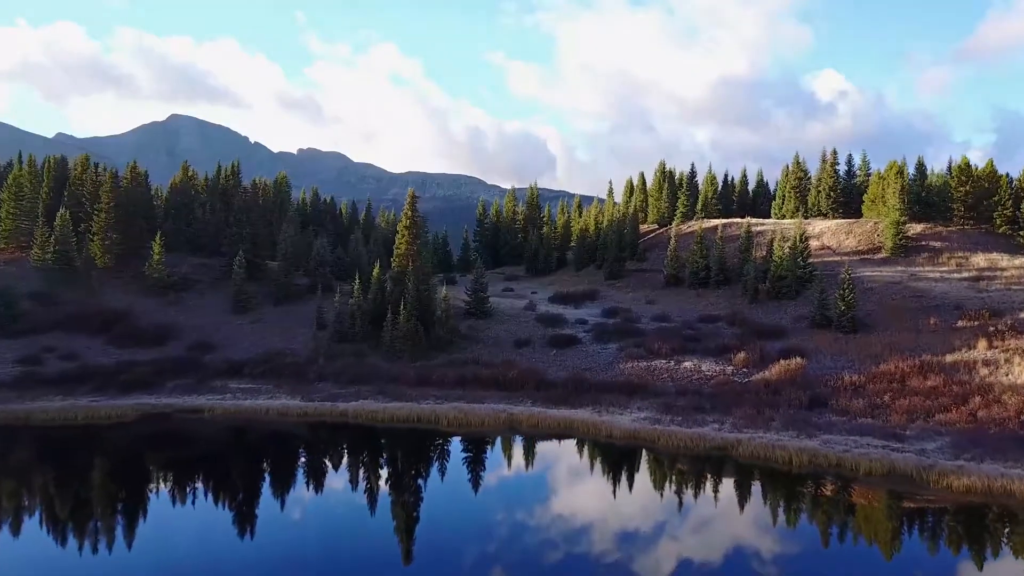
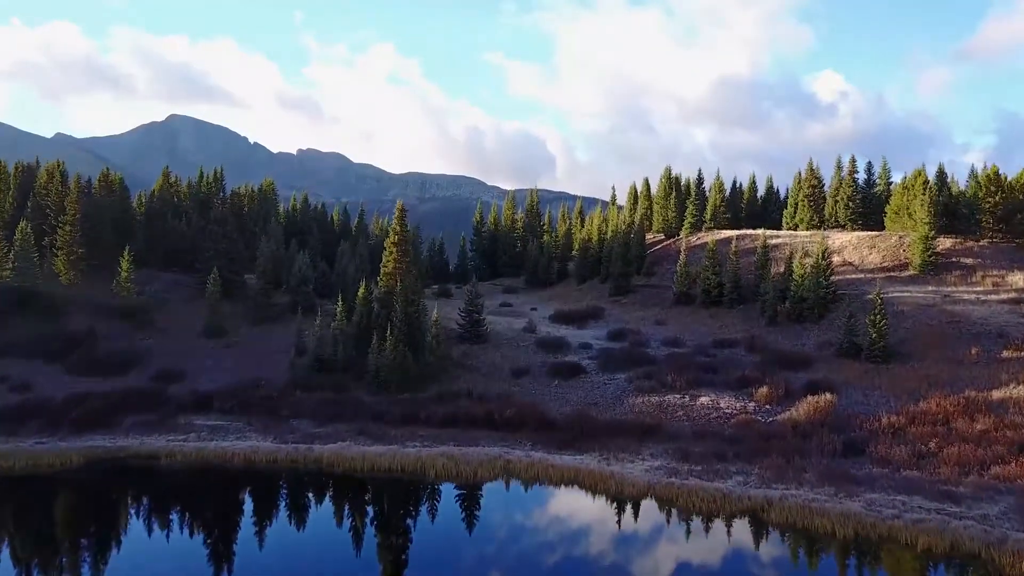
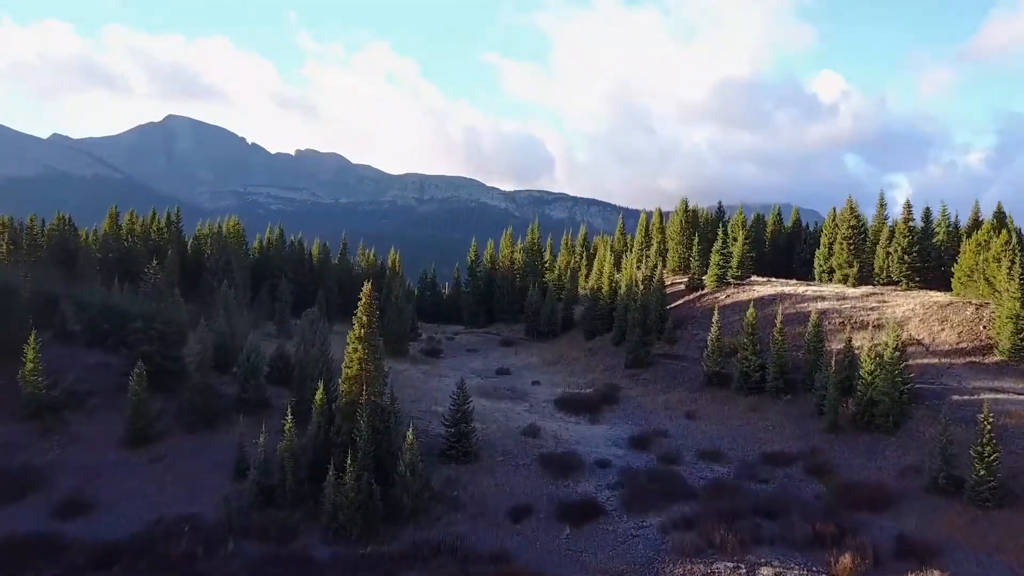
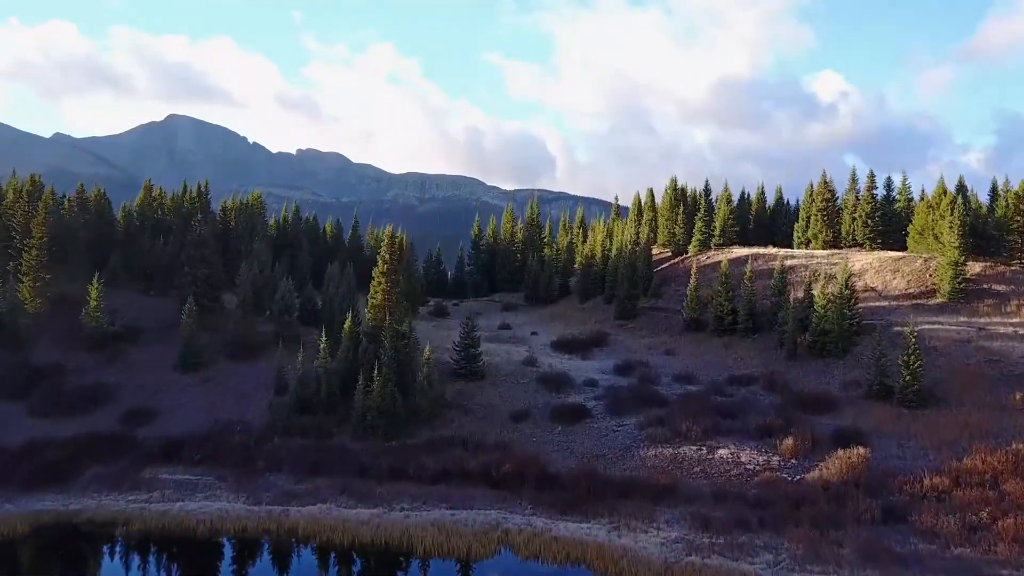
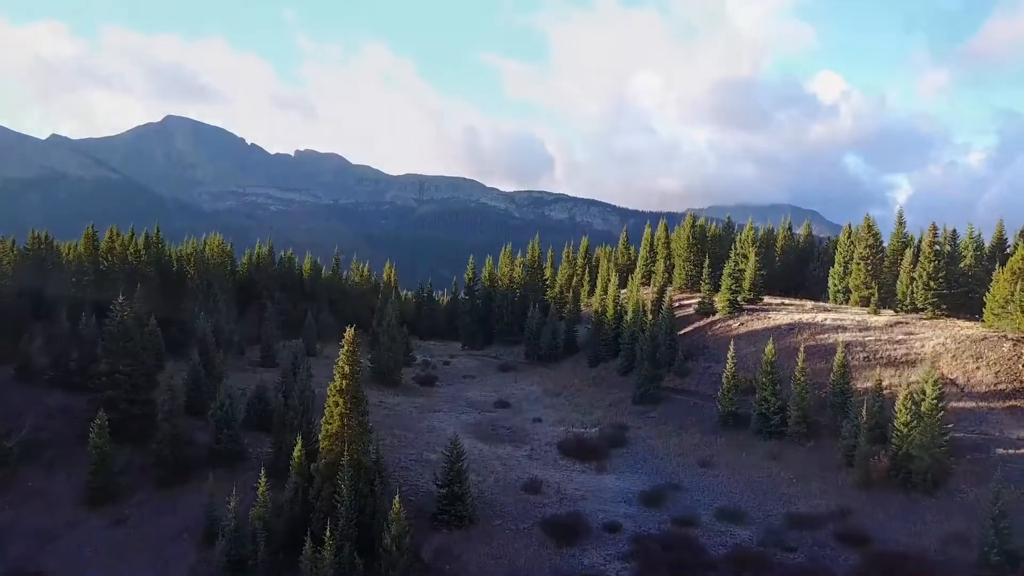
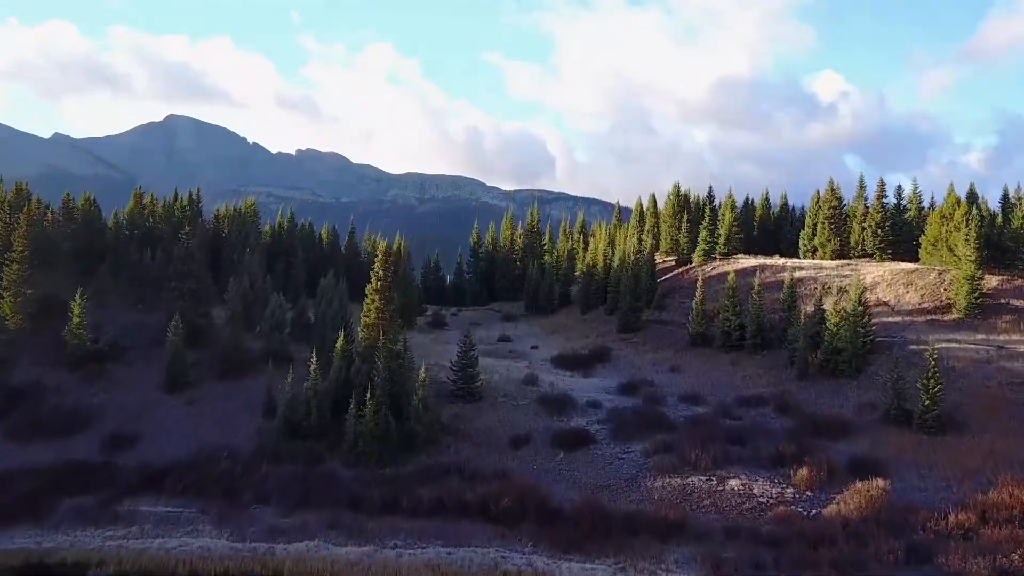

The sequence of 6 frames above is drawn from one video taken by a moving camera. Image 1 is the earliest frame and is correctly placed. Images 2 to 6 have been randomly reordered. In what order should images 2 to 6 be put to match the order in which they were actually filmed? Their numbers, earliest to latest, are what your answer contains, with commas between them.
2, 4, 6, 3, 5
